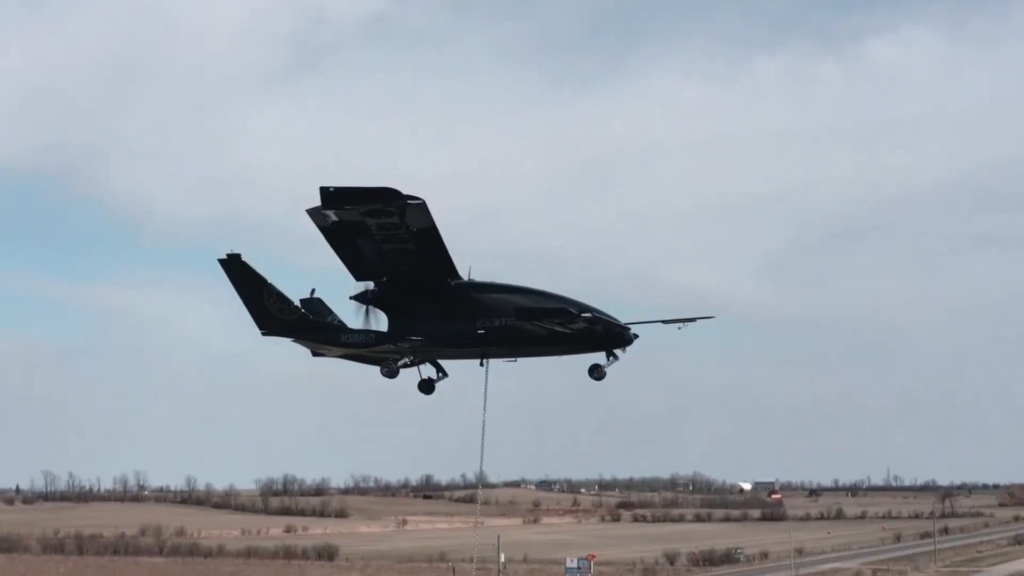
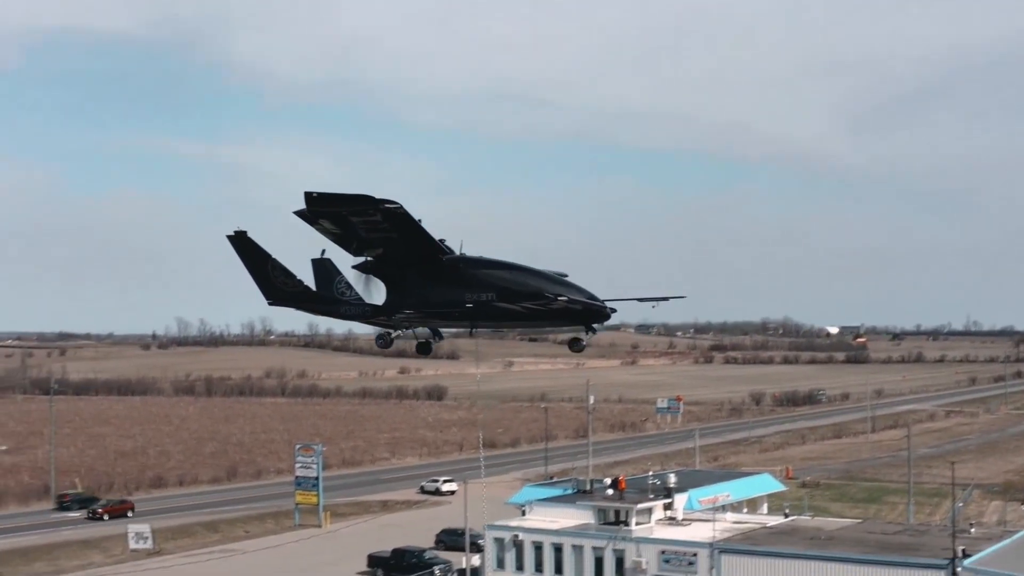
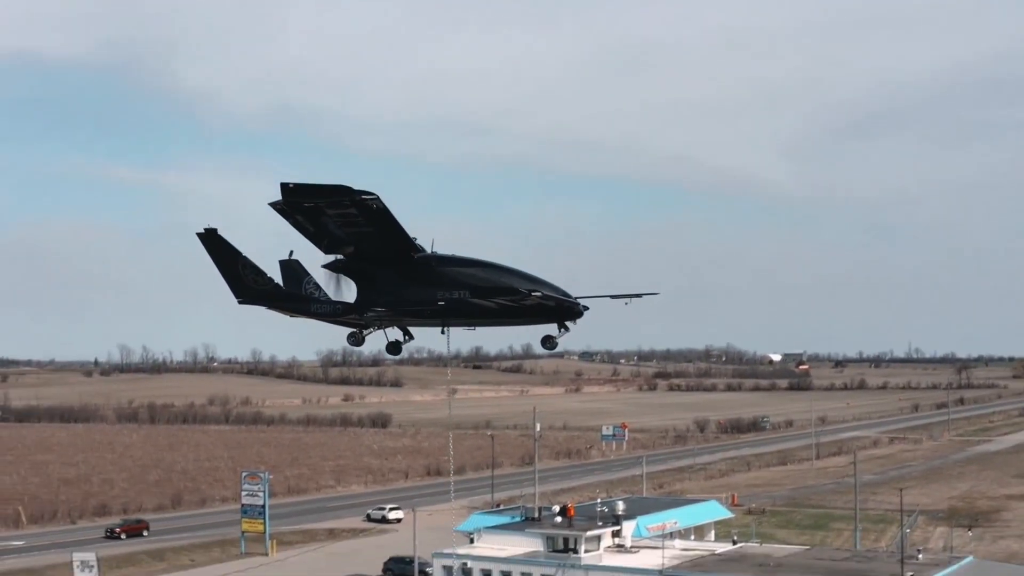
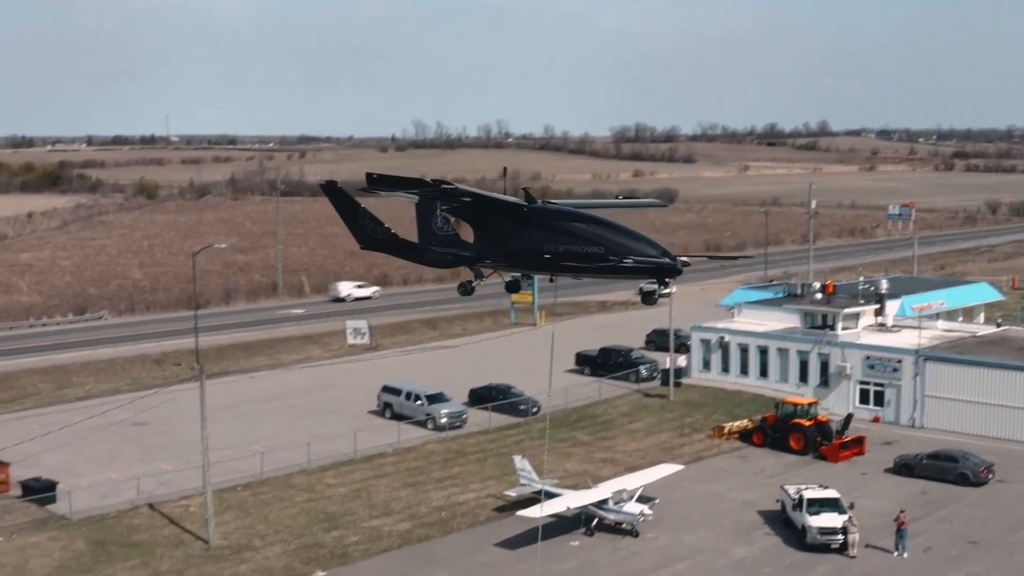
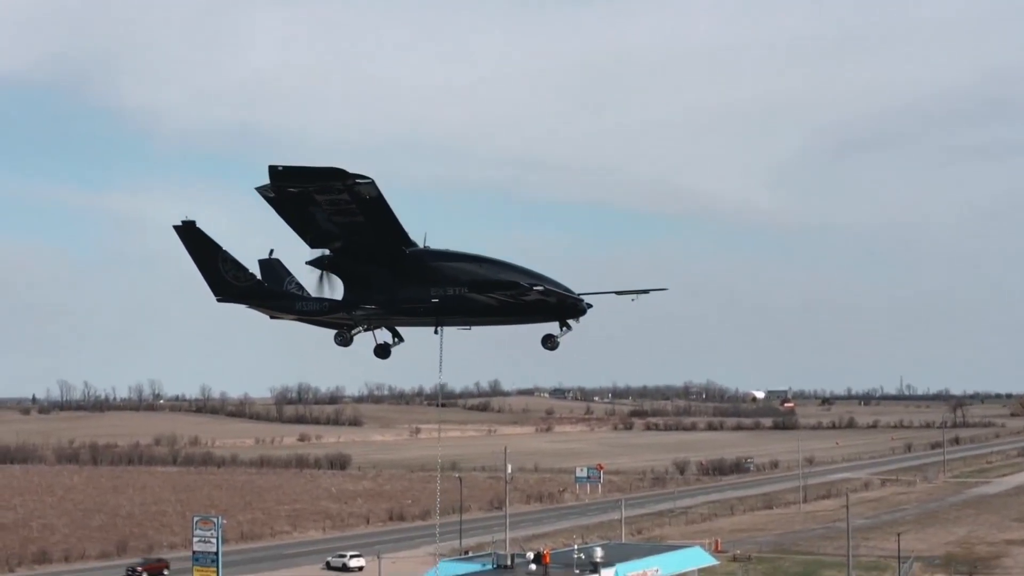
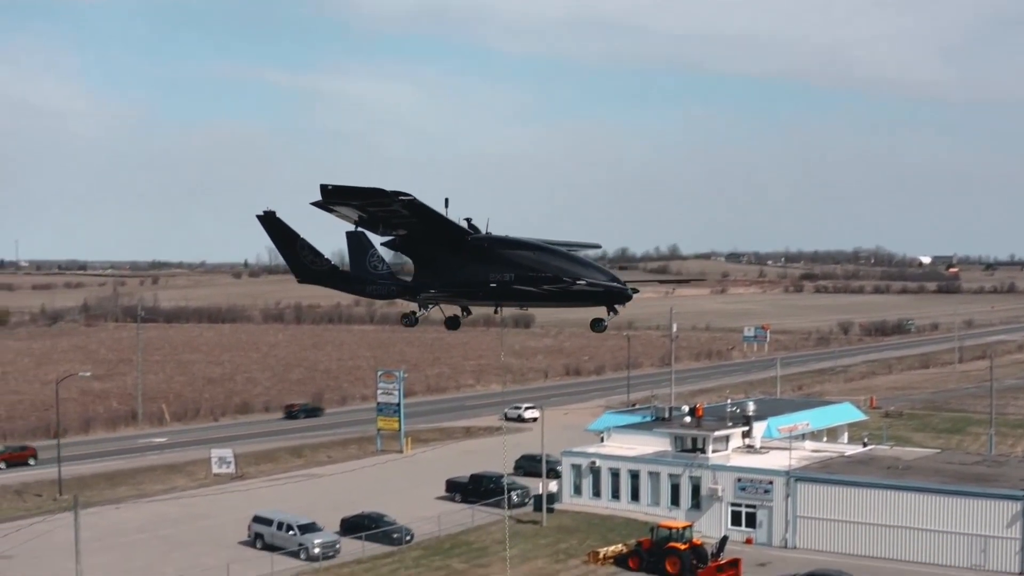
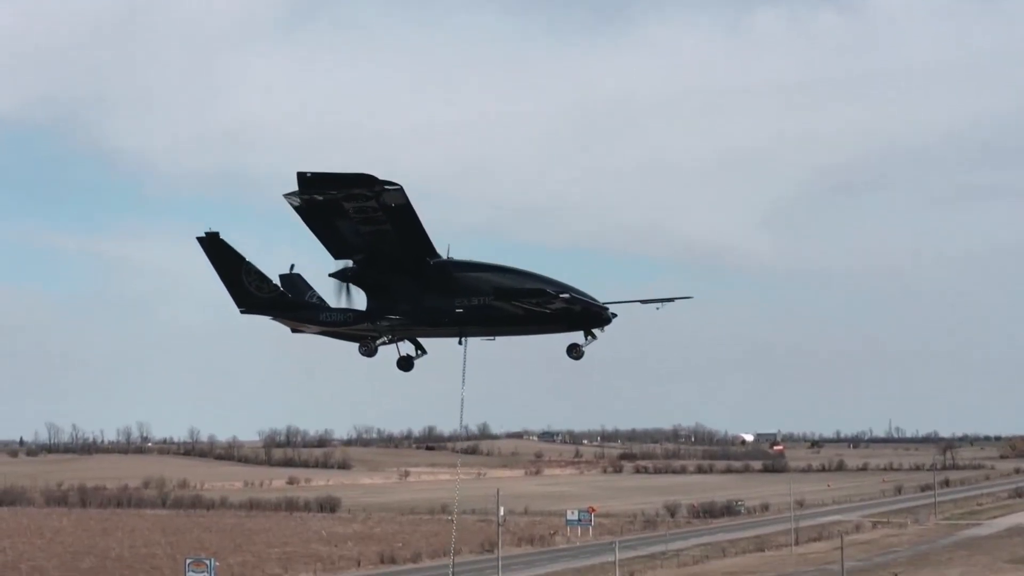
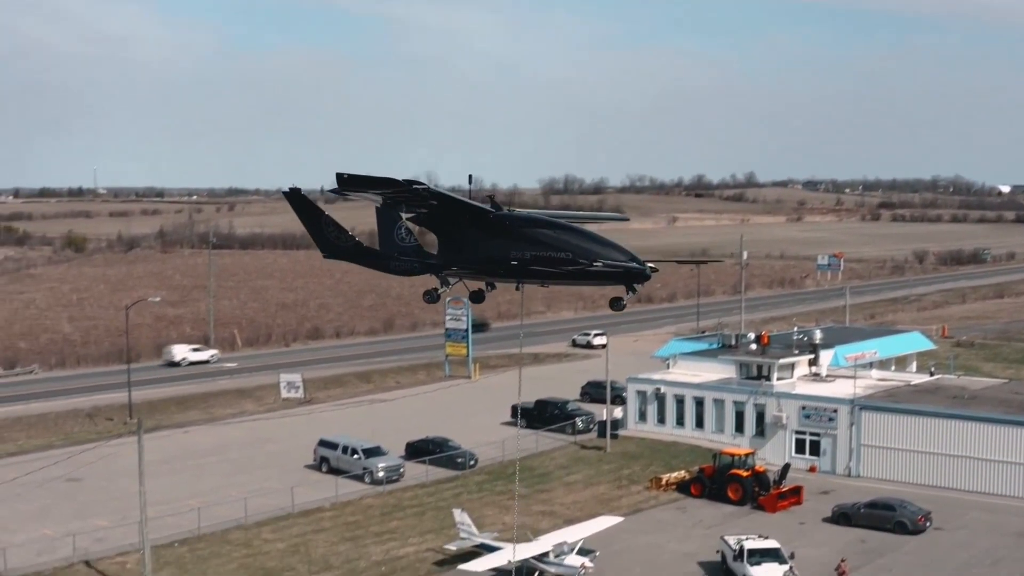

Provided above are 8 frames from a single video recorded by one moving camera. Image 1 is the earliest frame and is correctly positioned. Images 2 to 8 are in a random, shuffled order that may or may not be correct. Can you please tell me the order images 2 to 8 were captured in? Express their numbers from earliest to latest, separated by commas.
7, 5, 3, 2, 6, 8, 4
